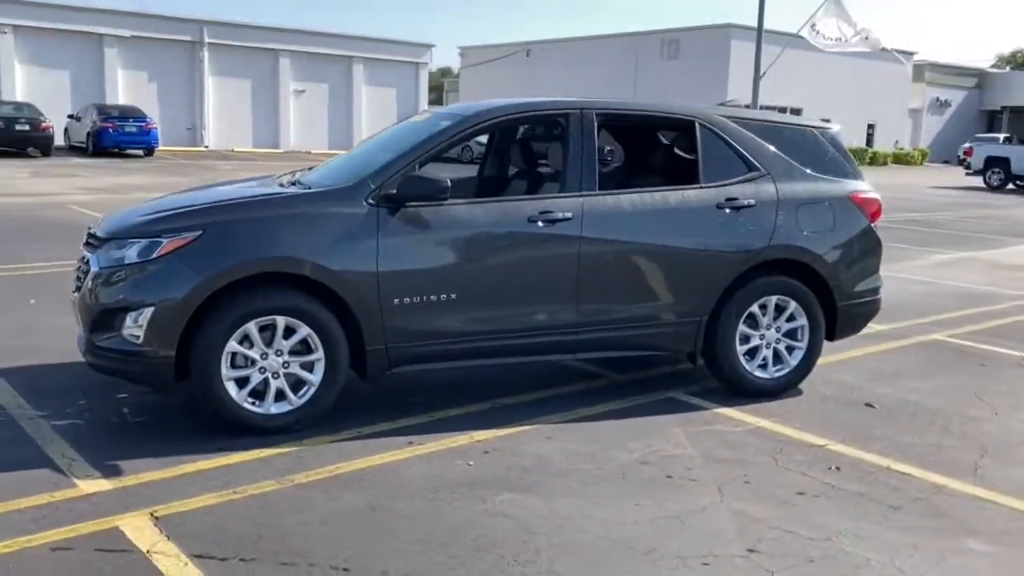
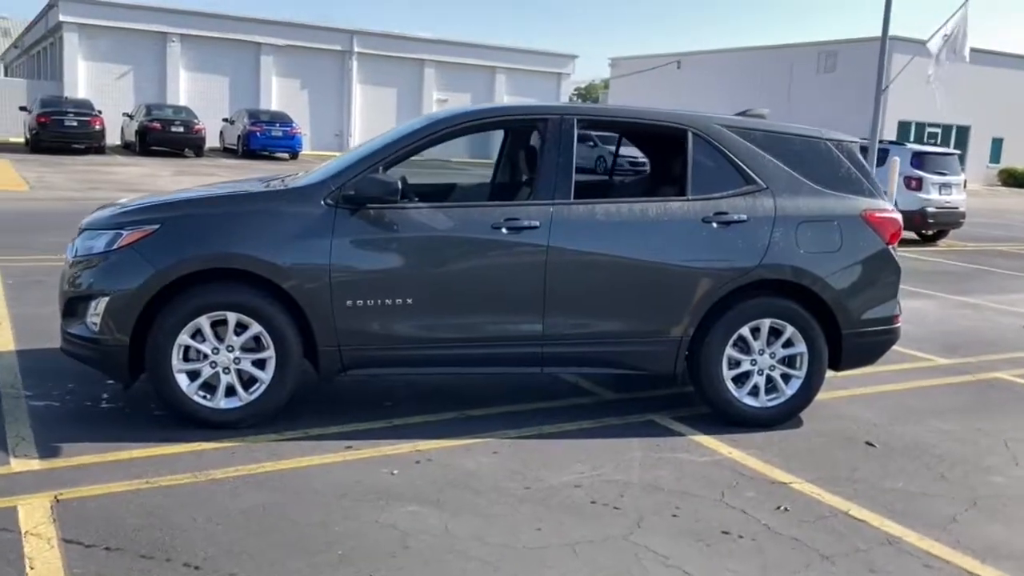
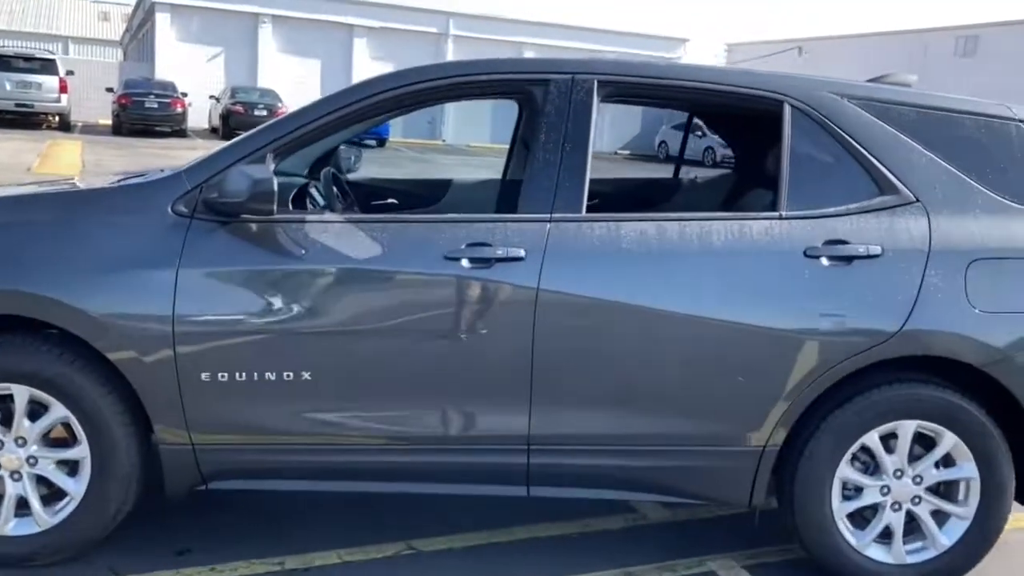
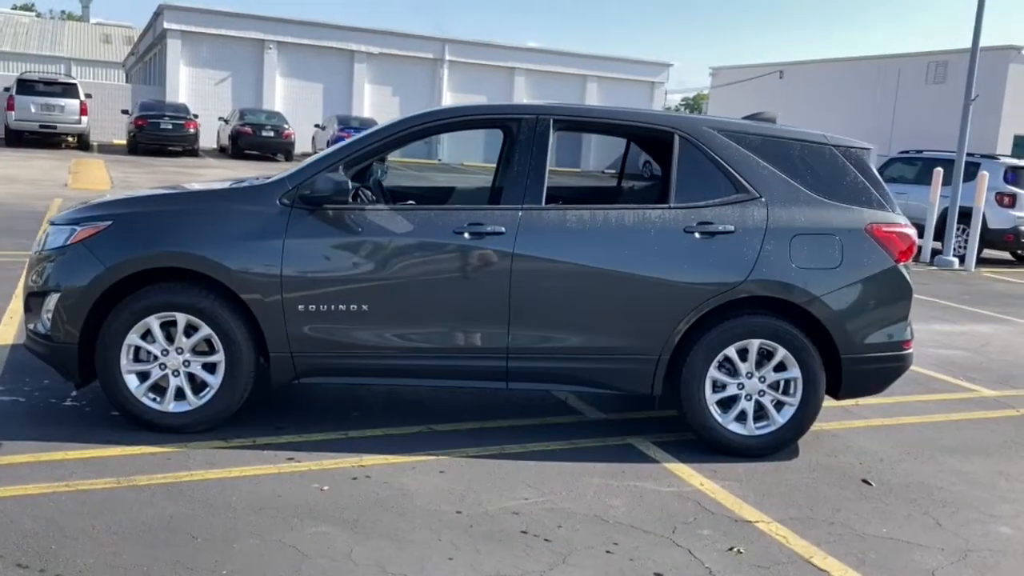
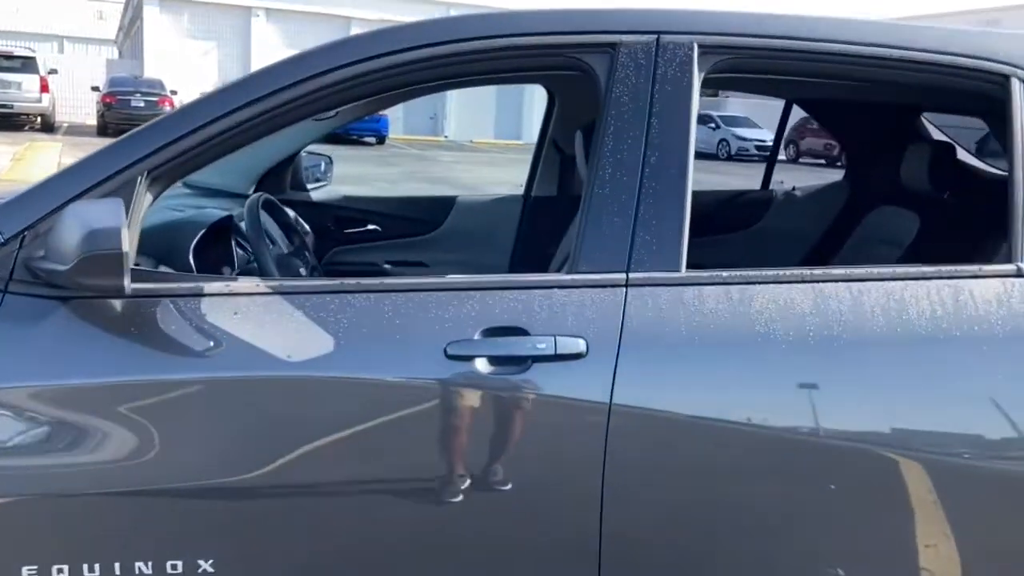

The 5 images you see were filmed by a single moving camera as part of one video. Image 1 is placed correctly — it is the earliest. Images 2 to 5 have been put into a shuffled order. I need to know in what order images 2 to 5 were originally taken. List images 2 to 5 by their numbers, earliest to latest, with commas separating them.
2, 4, 3, 5
